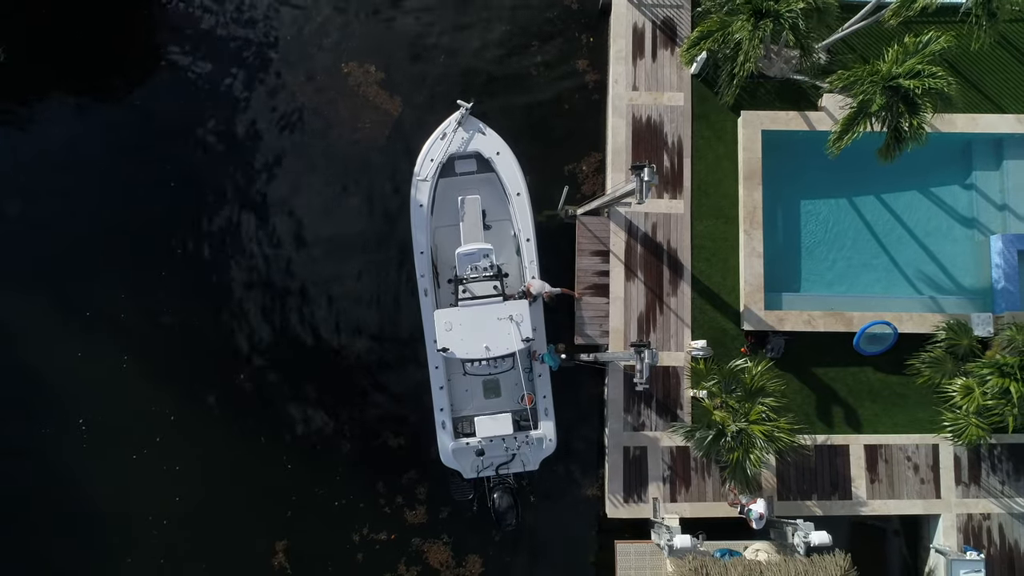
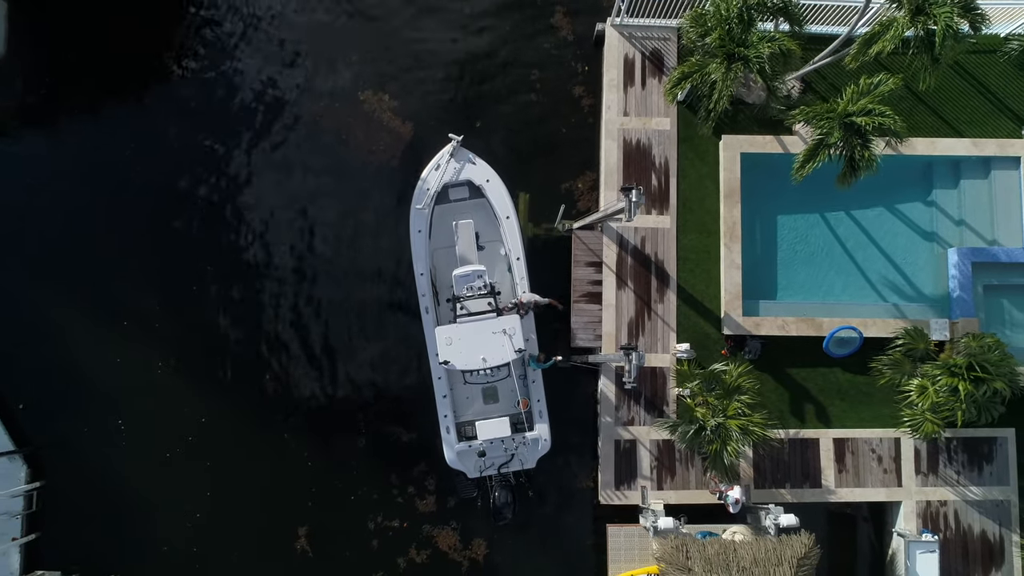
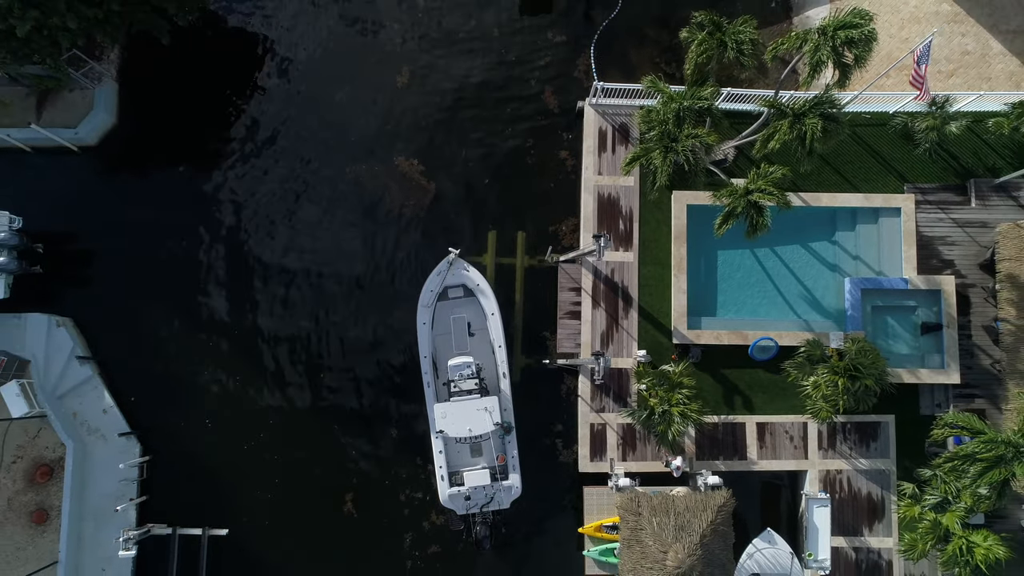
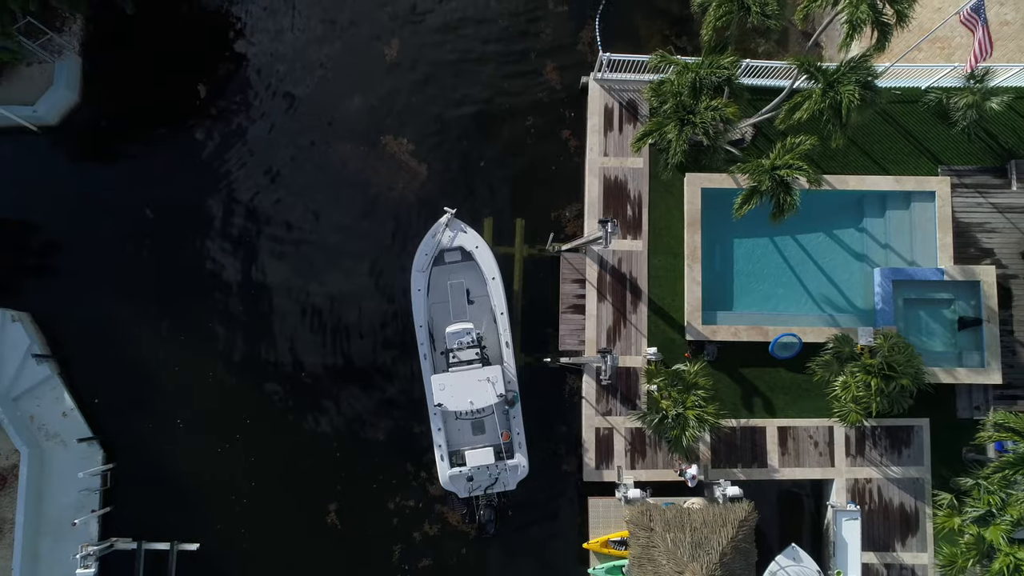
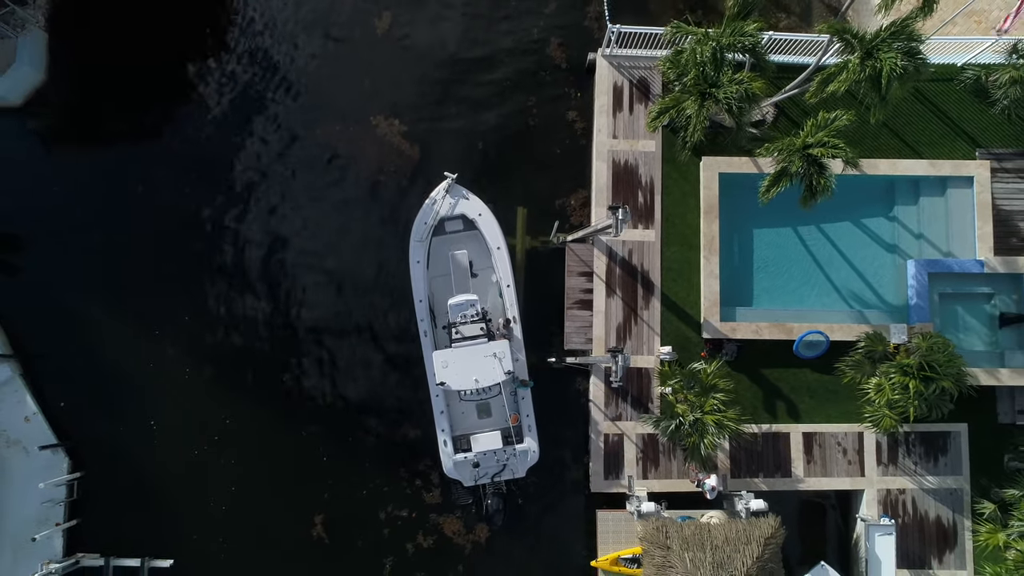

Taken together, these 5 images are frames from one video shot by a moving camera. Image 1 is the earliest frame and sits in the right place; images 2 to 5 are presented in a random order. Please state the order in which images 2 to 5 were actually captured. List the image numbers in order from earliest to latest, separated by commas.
2, 5, 4, 3
